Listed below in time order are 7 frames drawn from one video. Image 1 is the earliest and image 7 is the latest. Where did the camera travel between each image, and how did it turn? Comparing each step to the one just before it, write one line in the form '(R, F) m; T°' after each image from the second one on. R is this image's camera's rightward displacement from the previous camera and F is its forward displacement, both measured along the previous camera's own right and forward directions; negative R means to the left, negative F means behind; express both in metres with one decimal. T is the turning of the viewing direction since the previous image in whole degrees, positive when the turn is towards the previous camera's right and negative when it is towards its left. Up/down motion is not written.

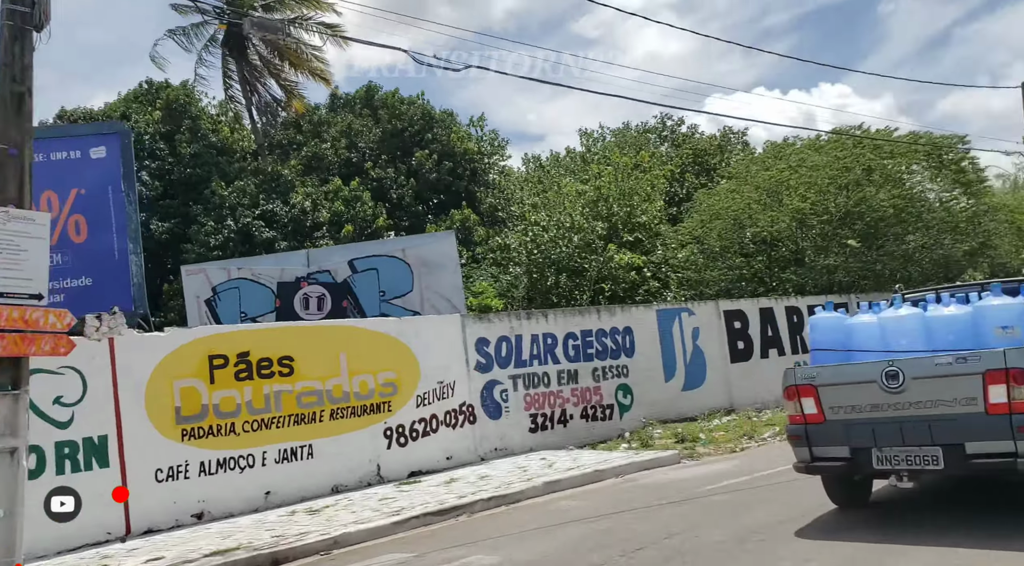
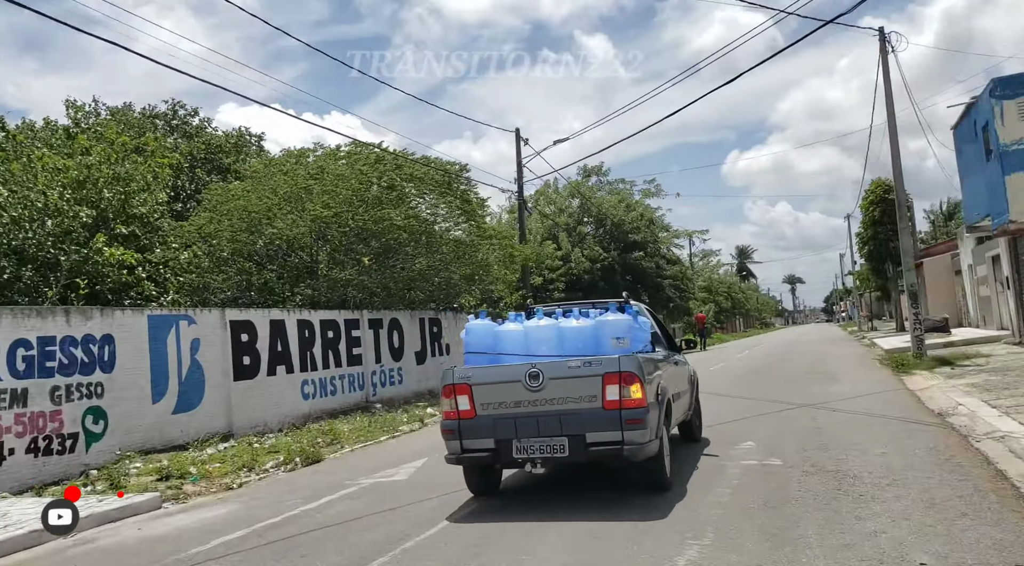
(+2.4, +0.5) m; +3°
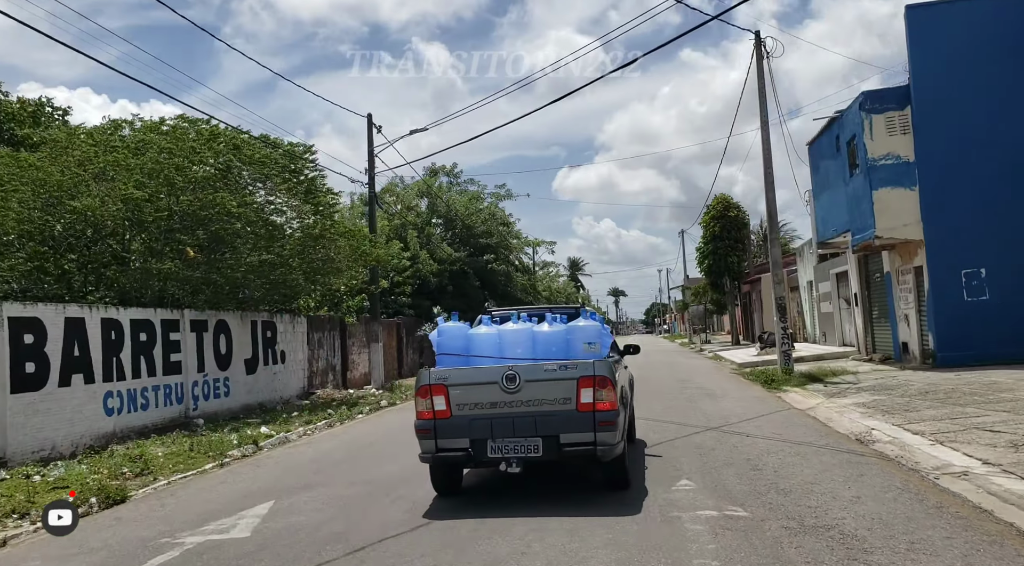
(-0.4, +1.6) m; +12°
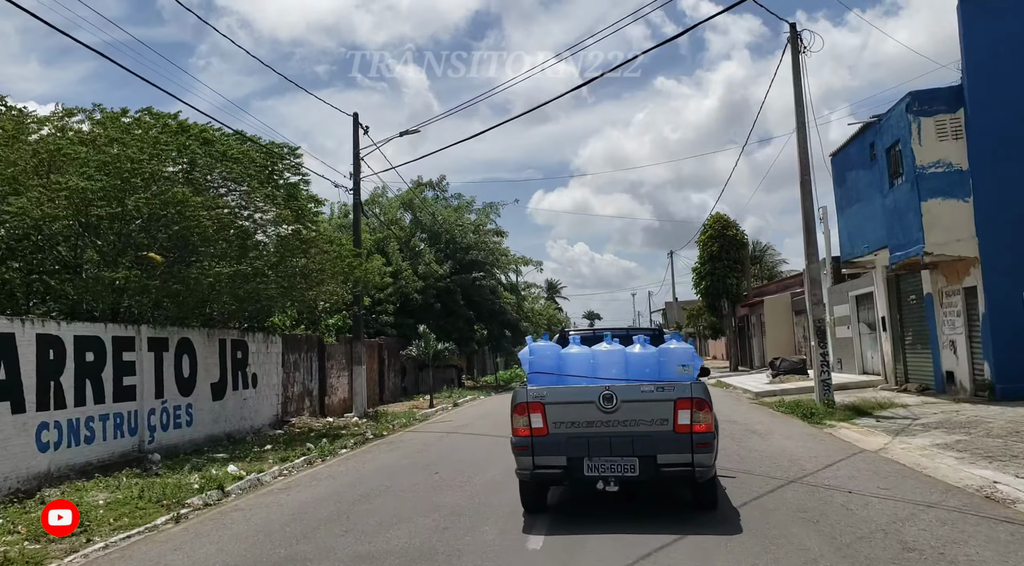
(-0.6, +1.7) m; +2°
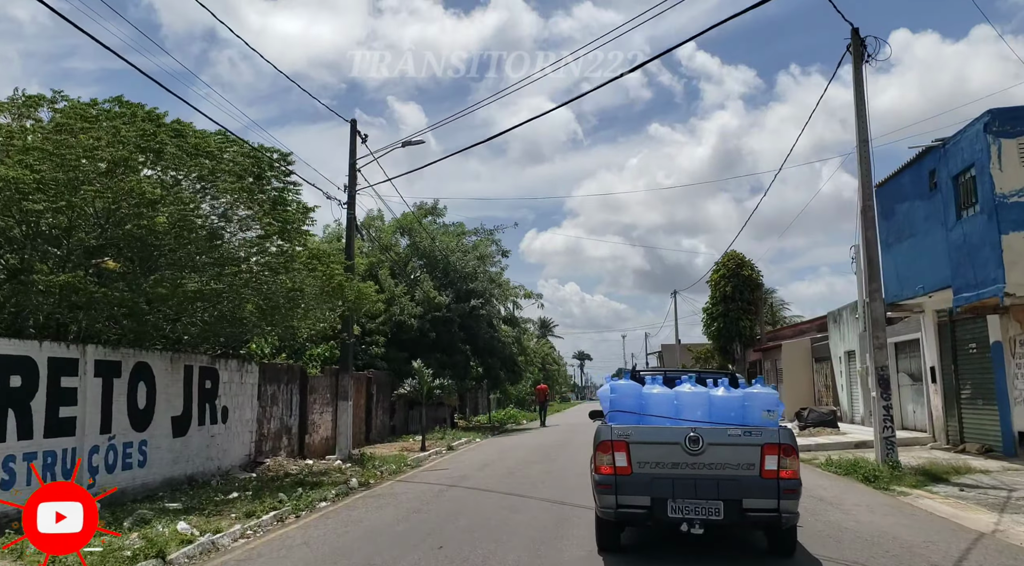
(-0.4, +1.8) m; +1°
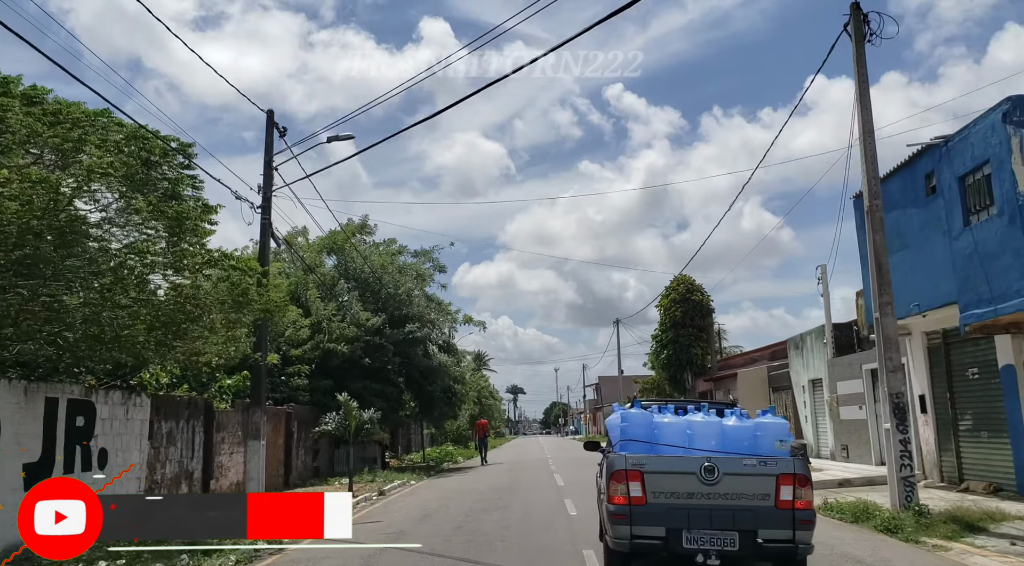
(-0.2, +2.1) m; +5°
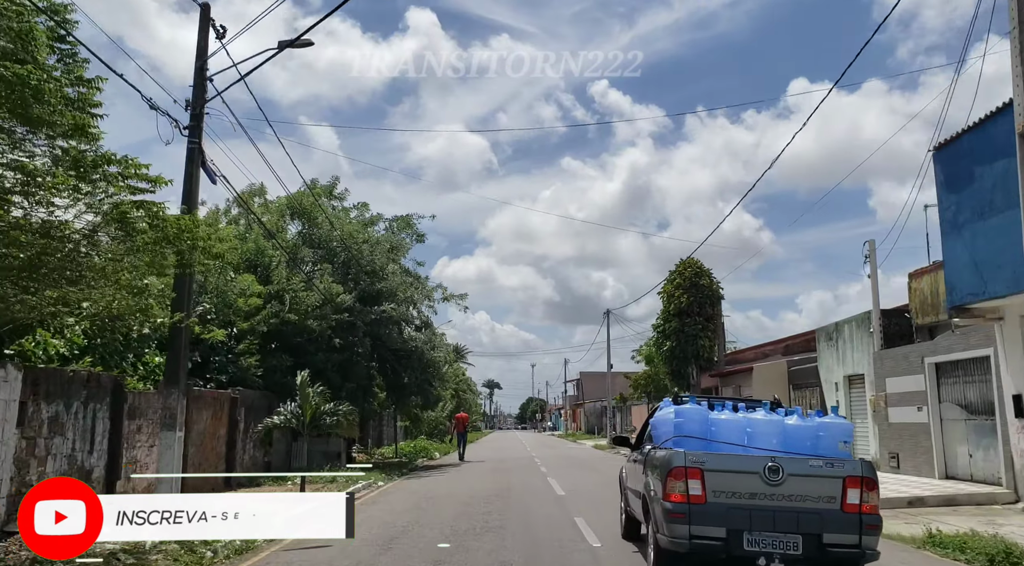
(-0.3, +3.0) m; +2°
